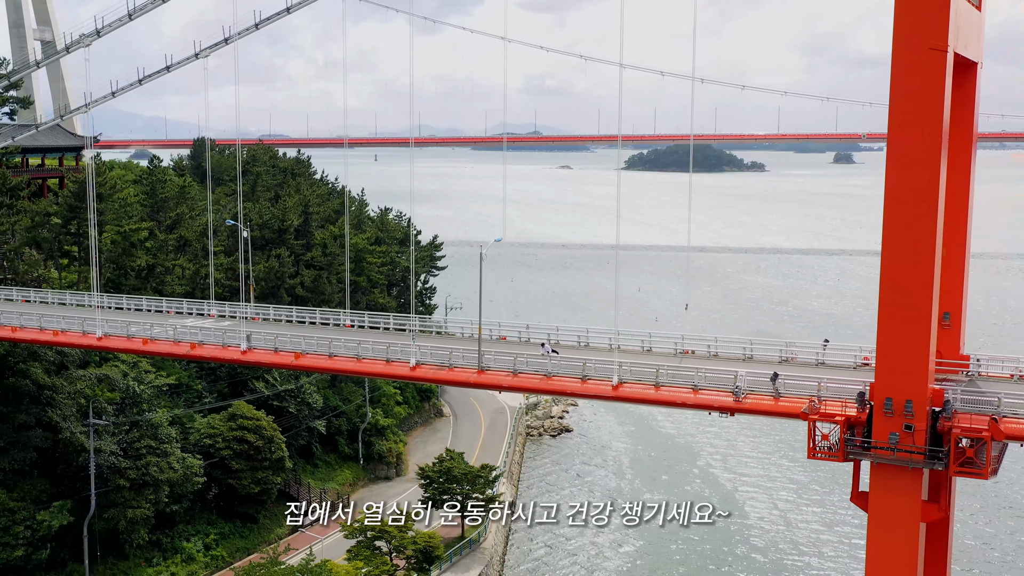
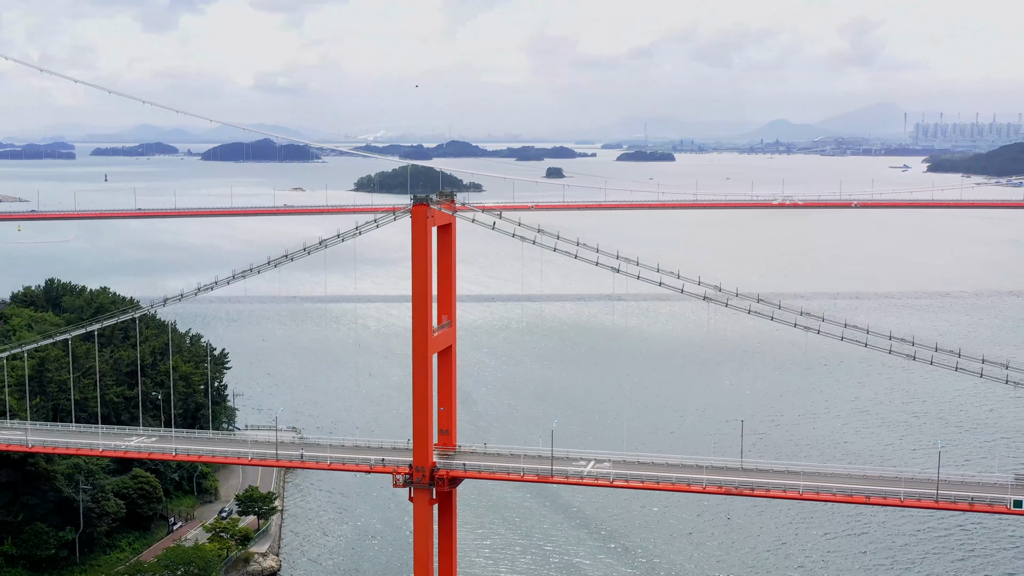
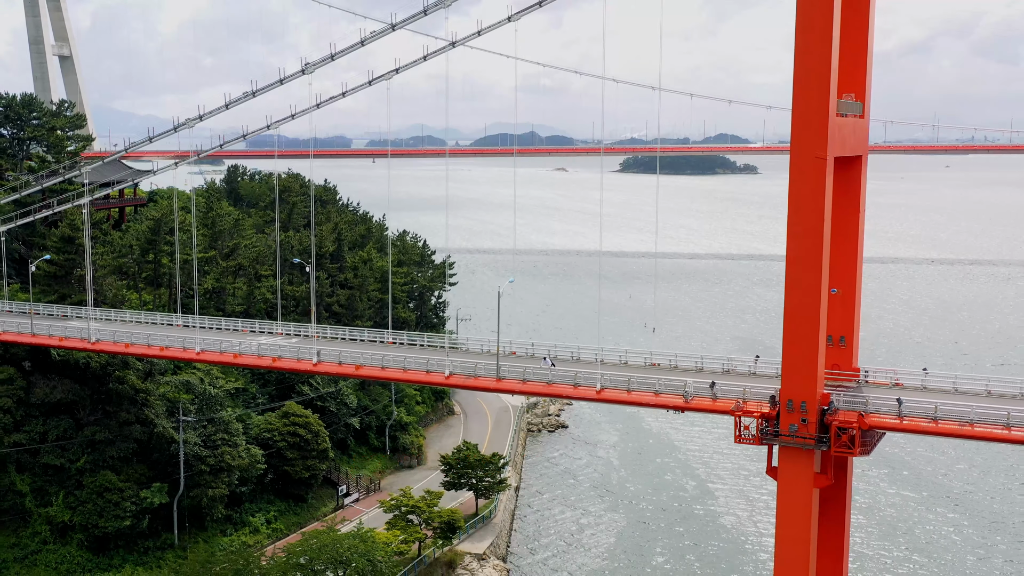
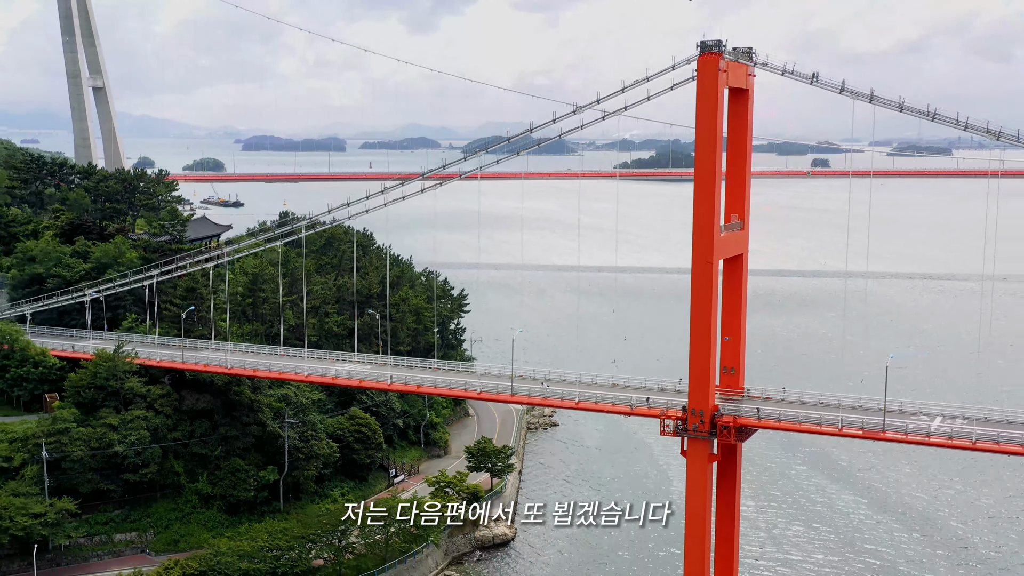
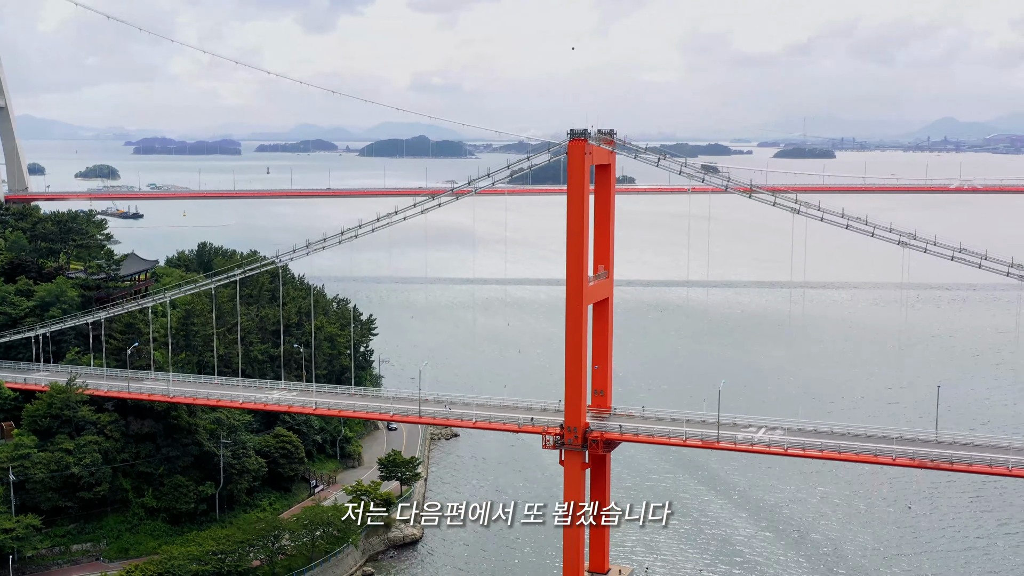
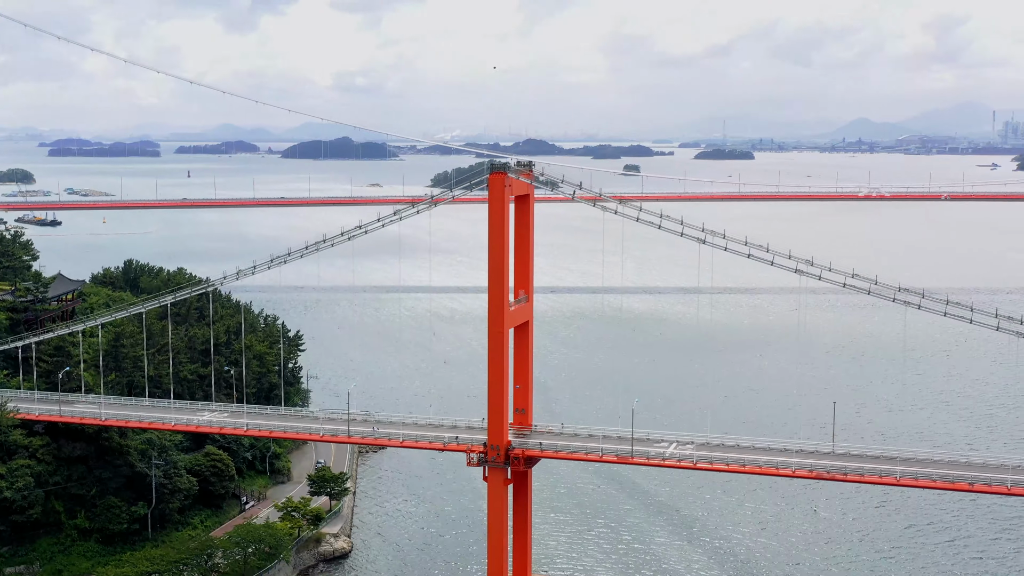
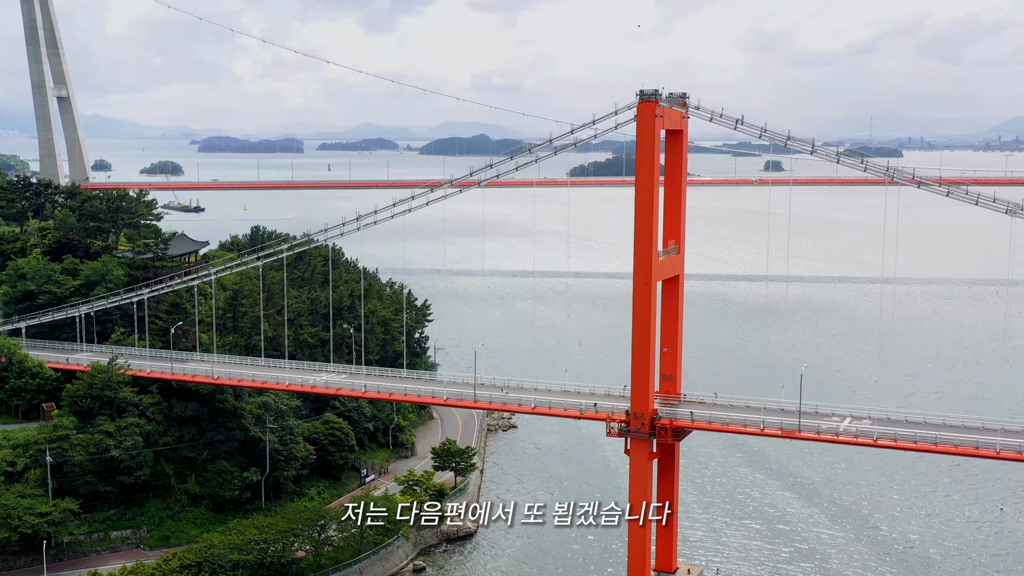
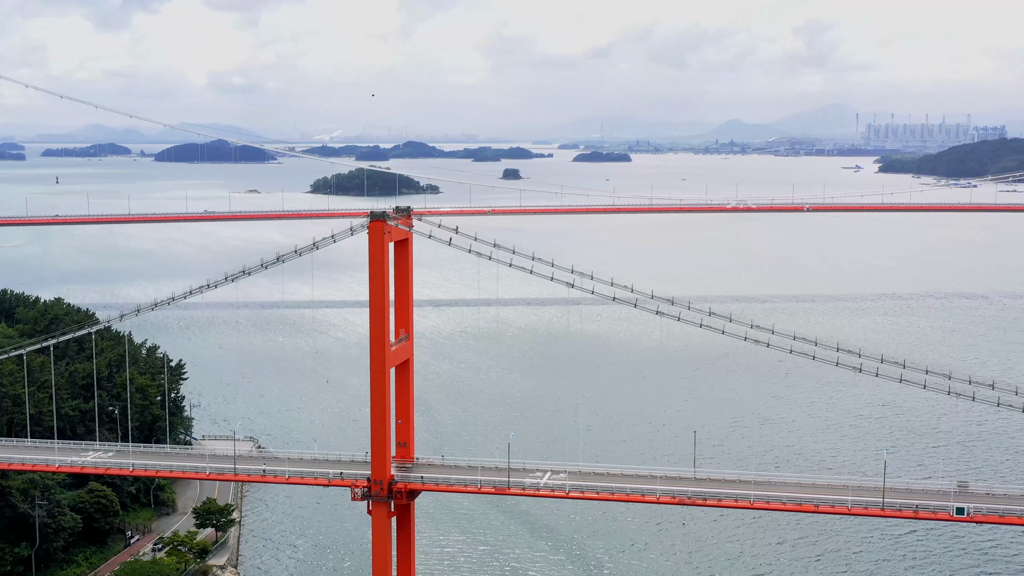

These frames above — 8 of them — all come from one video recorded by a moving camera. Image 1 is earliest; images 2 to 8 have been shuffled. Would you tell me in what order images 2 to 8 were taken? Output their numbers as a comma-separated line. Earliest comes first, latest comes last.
3, 4, 7, 5, 6, 2, 8
